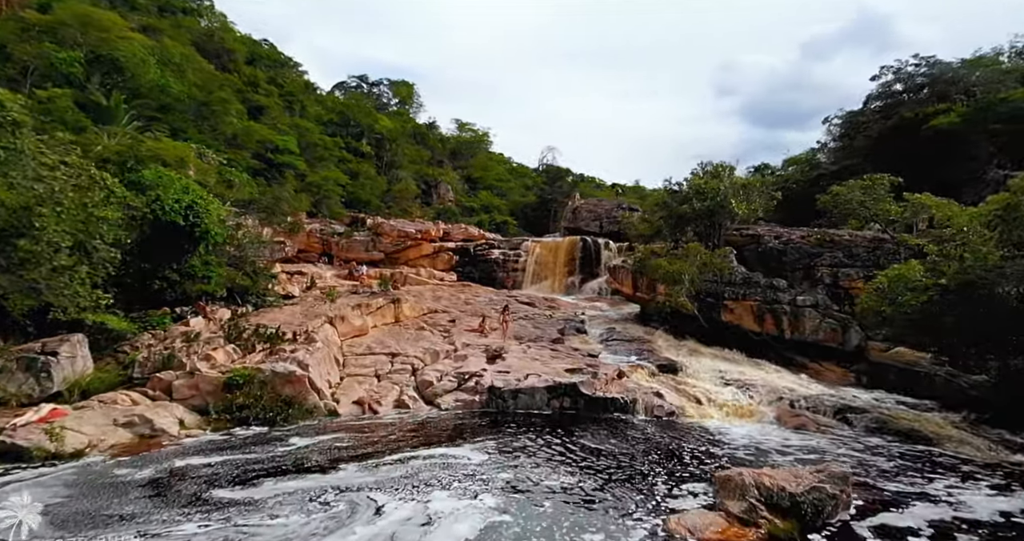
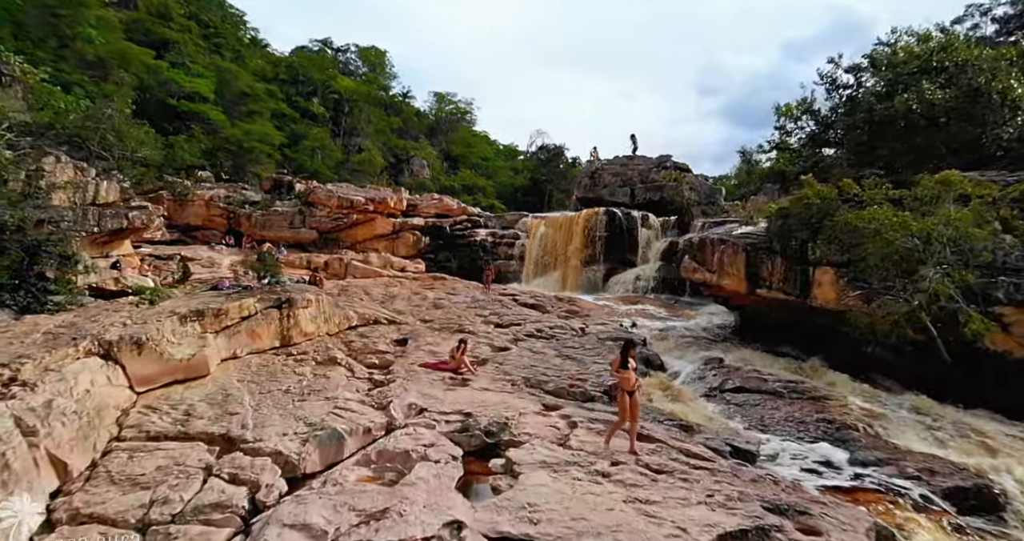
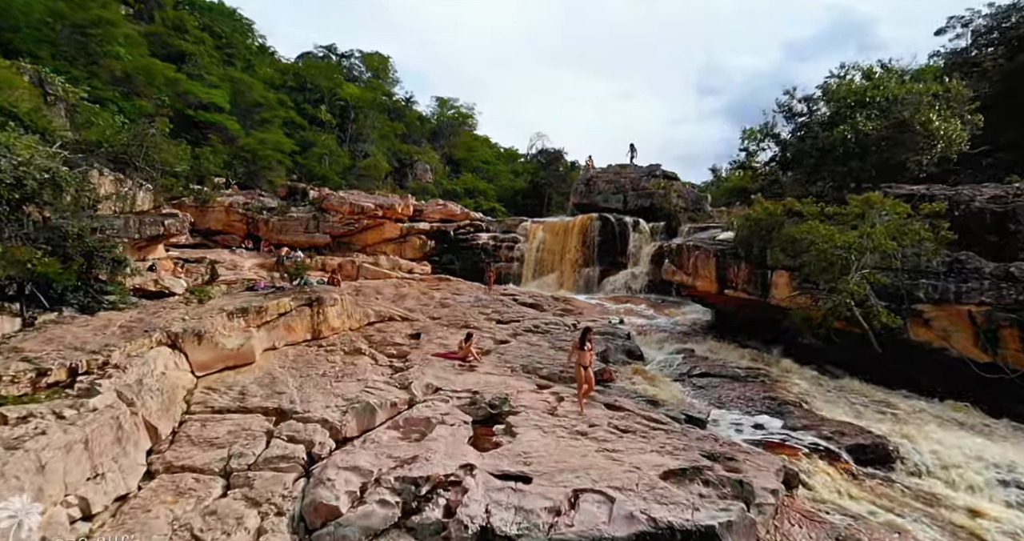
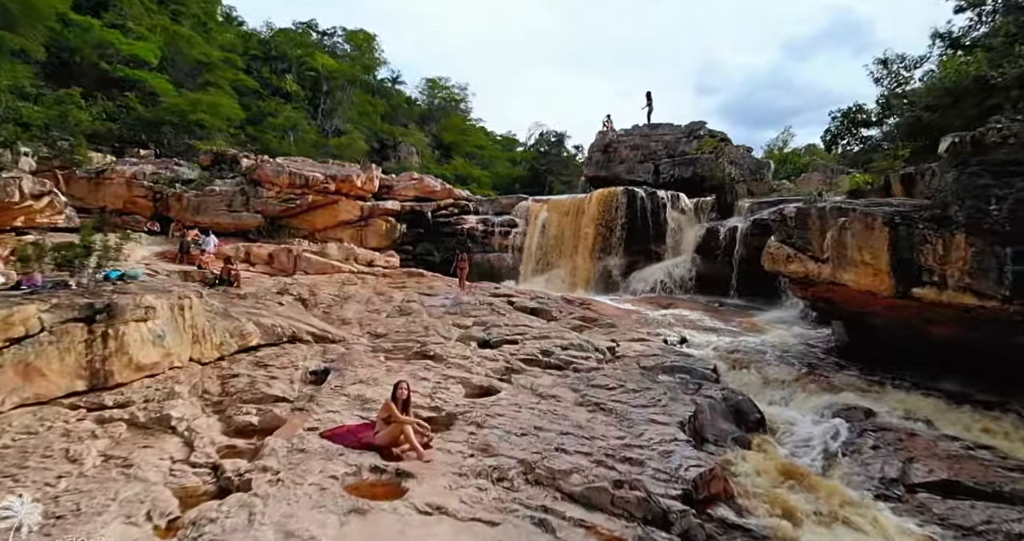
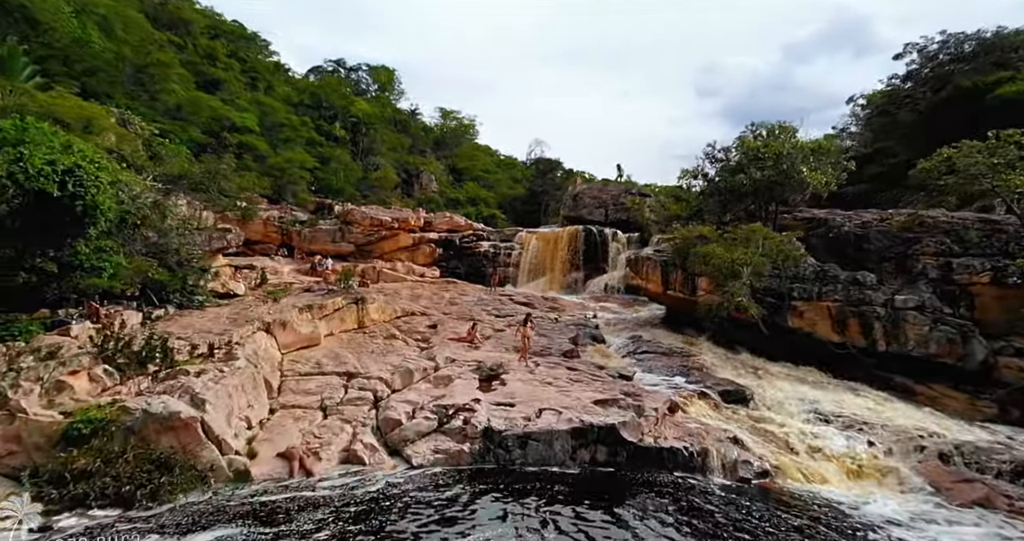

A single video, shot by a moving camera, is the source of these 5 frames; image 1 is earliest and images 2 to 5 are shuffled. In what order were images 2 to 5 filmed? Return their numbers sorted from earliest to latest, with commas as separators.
5, 3, 2, 4
